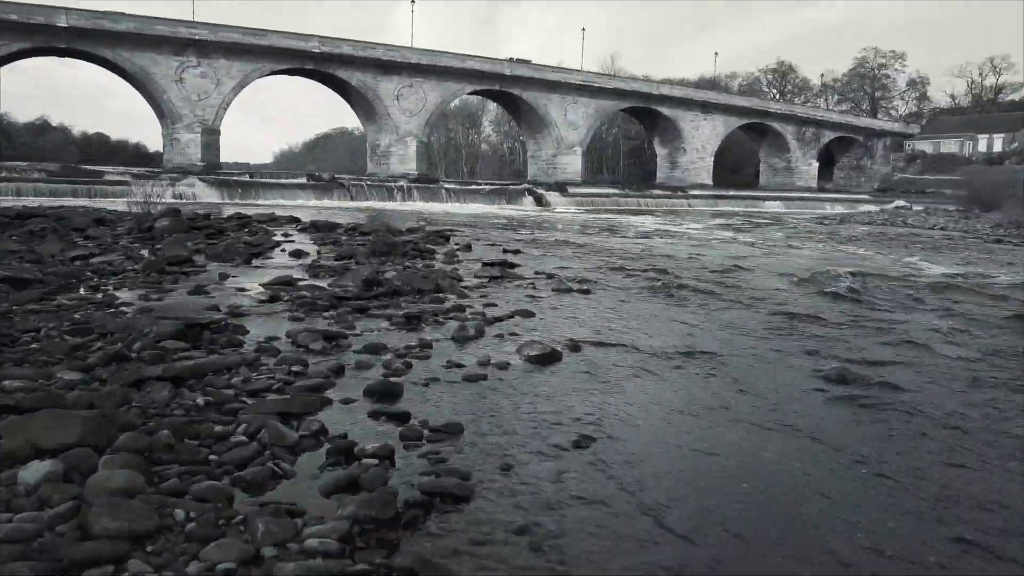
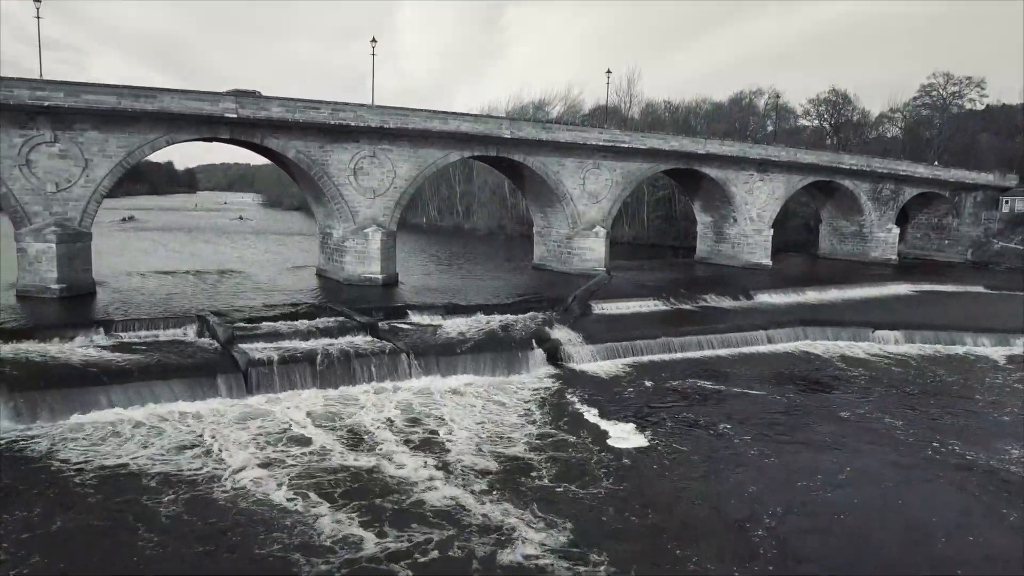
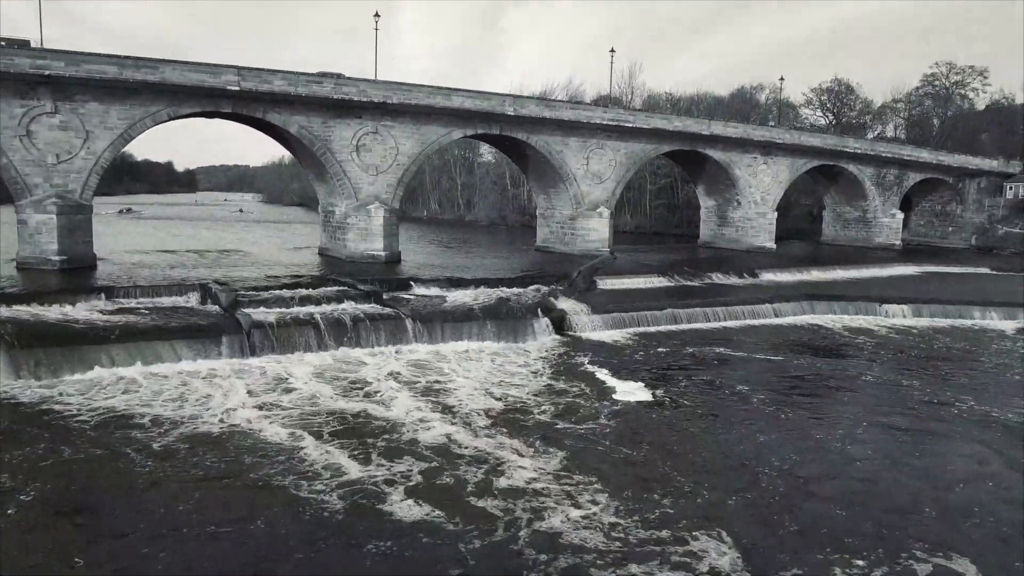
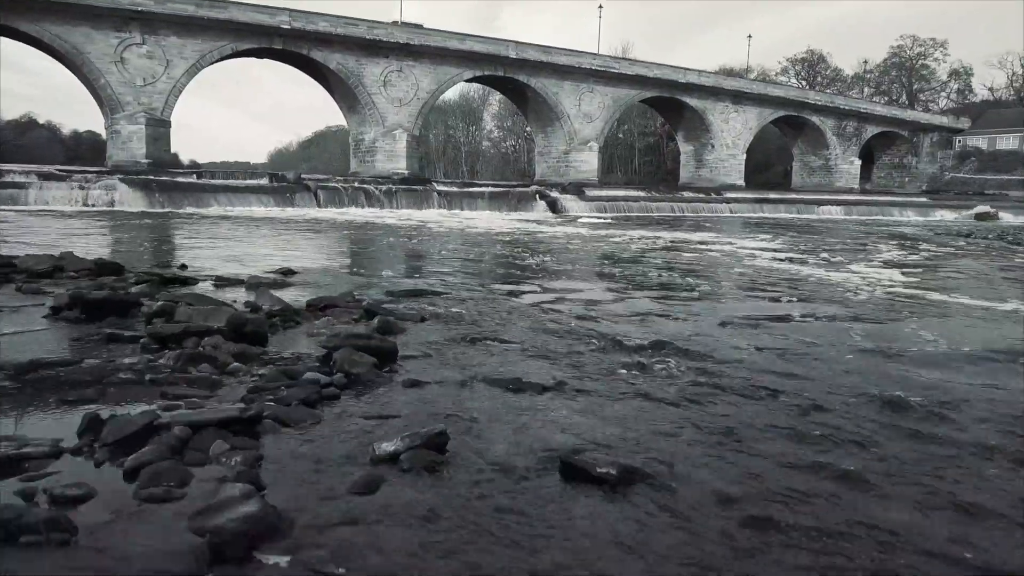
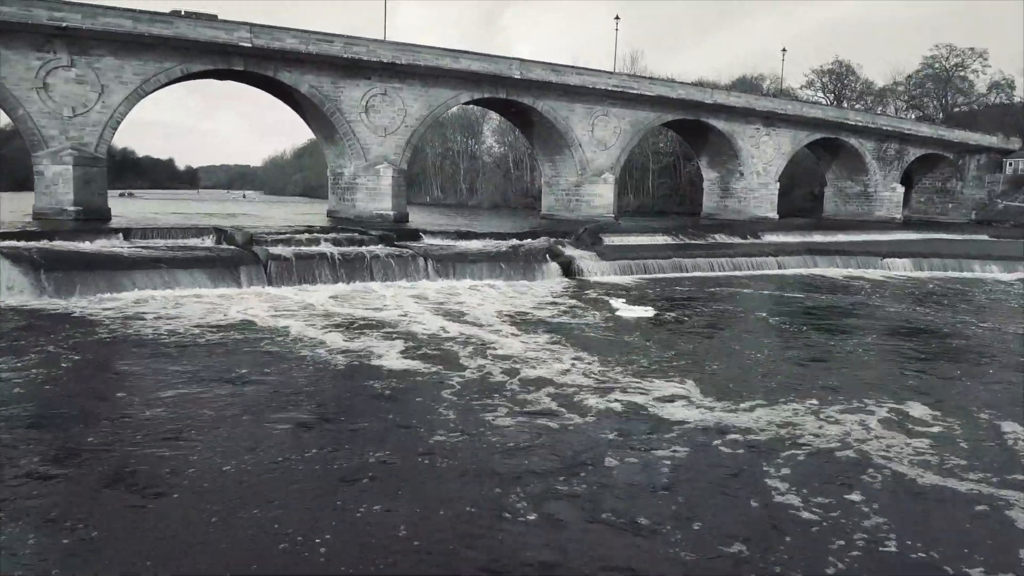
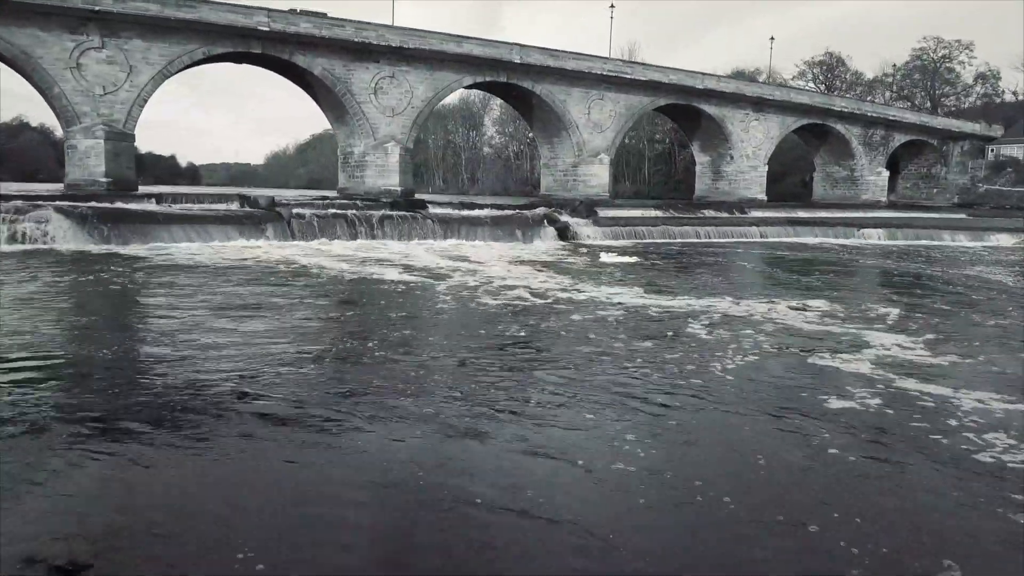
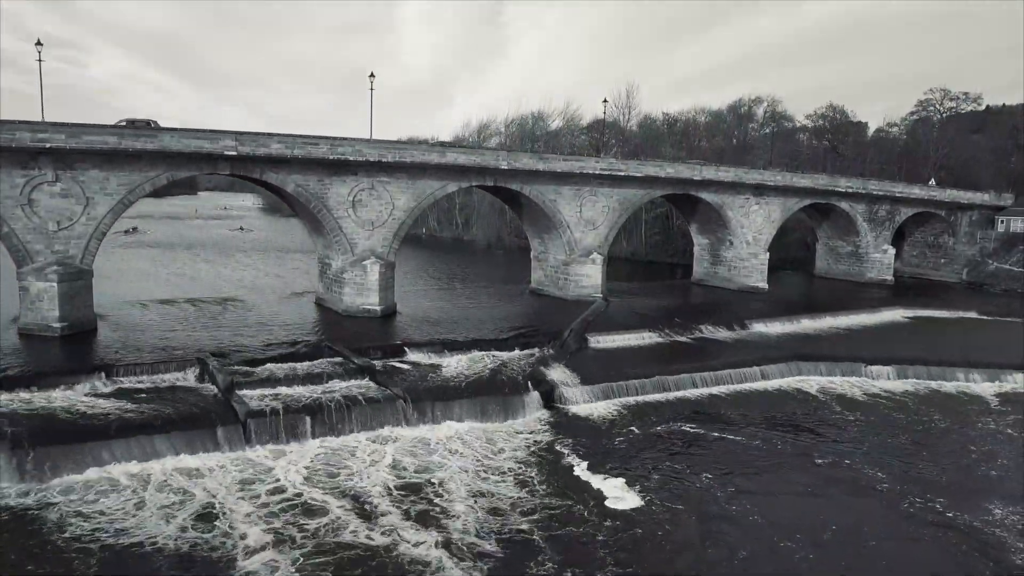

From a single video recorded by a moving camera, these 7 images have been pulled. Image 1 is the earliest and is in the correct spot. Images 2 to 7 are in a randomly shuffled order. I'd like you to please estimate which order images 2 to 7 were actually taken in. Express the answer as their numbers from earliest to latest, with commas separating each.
4, 6, 5, 3, 2, 7
